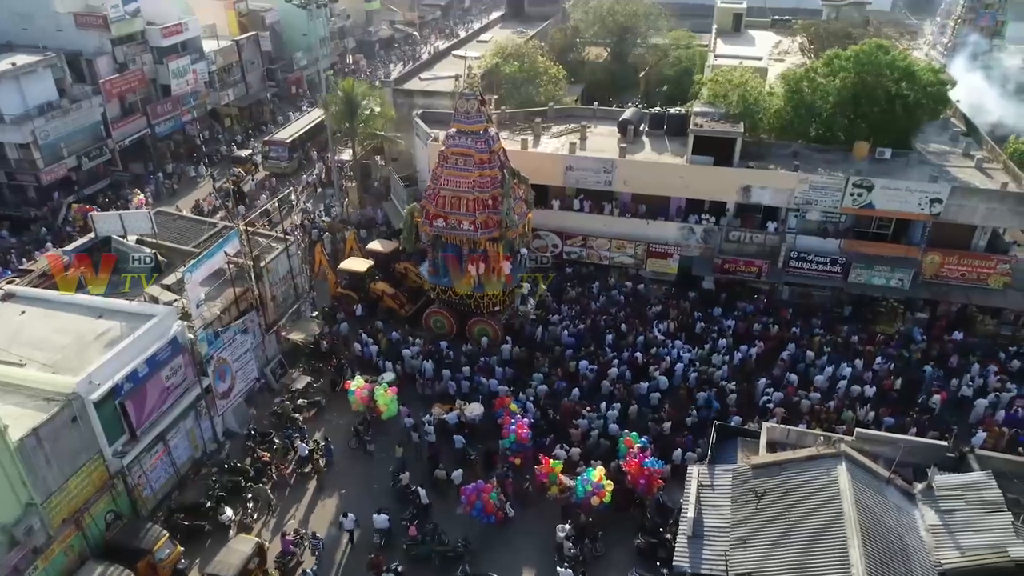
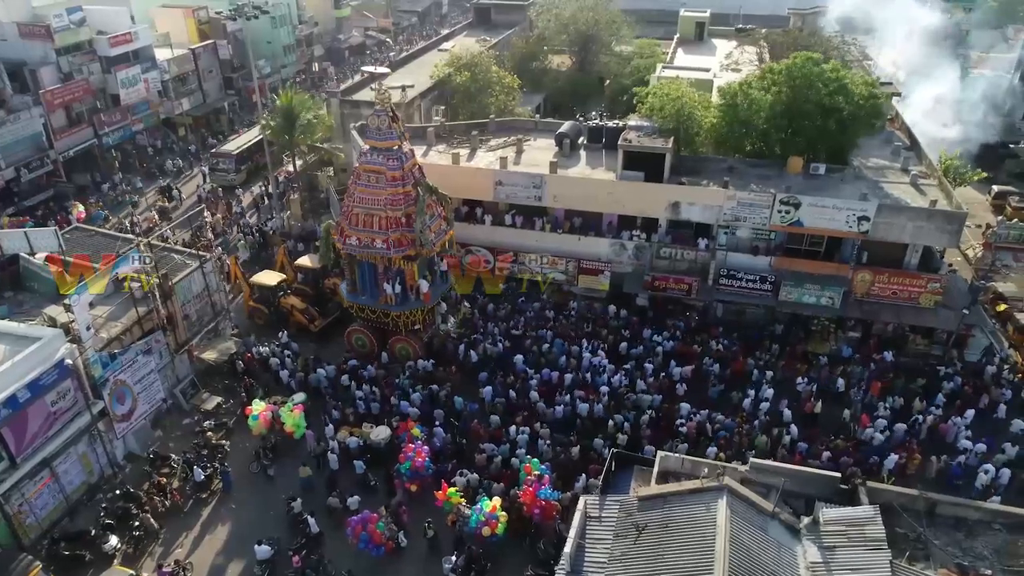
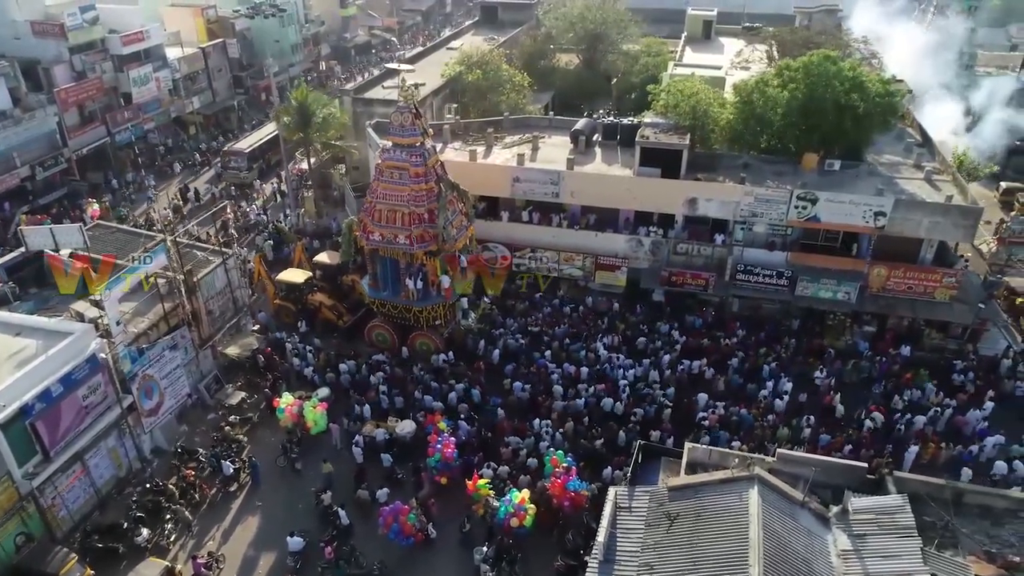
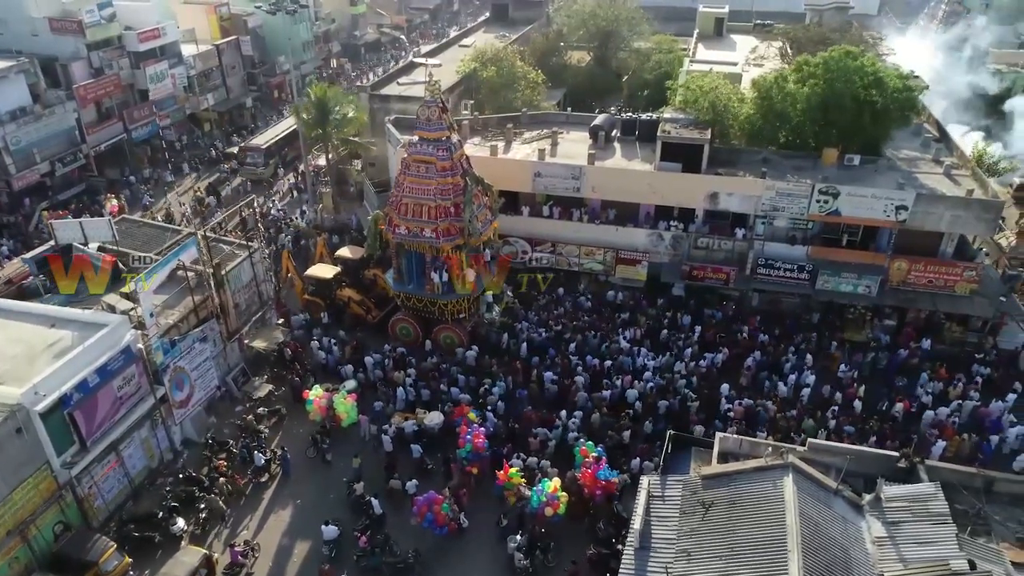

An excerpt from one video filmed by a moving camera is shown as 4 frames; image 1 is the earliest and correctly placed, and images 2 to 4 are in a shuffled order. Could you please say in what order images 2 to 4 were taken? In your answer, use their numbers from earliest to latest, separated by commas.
4, 3, 2
